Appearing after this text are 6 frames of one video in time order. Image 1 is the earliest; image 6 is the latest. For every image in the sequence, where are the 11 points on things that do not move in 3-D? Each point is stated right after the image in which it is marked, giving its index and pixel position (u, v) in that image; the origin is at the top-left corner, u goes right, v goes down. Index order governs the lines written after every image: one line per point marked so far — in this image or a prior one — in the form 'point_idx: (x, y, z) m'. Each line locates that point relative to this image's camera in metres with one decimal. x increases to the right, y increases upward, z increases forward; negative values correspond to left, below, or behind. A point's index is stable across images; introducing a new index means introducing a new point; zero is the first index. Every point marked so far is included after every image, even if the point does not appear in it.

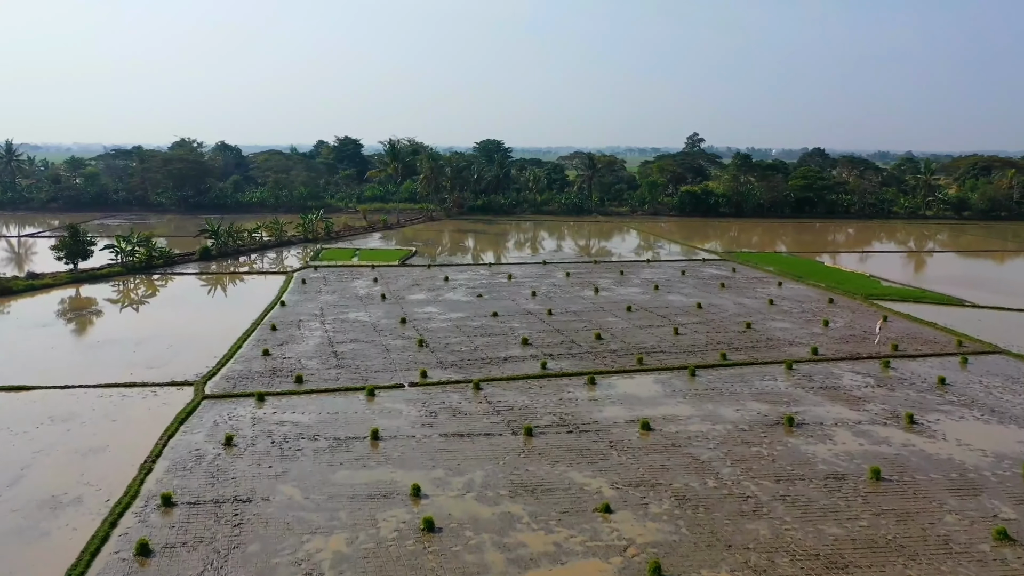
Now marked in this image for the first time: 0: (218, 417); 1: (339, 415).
0: (-6.3, -2.8, +16.0) m
1: (-3.8, -2.8, +16.3) m
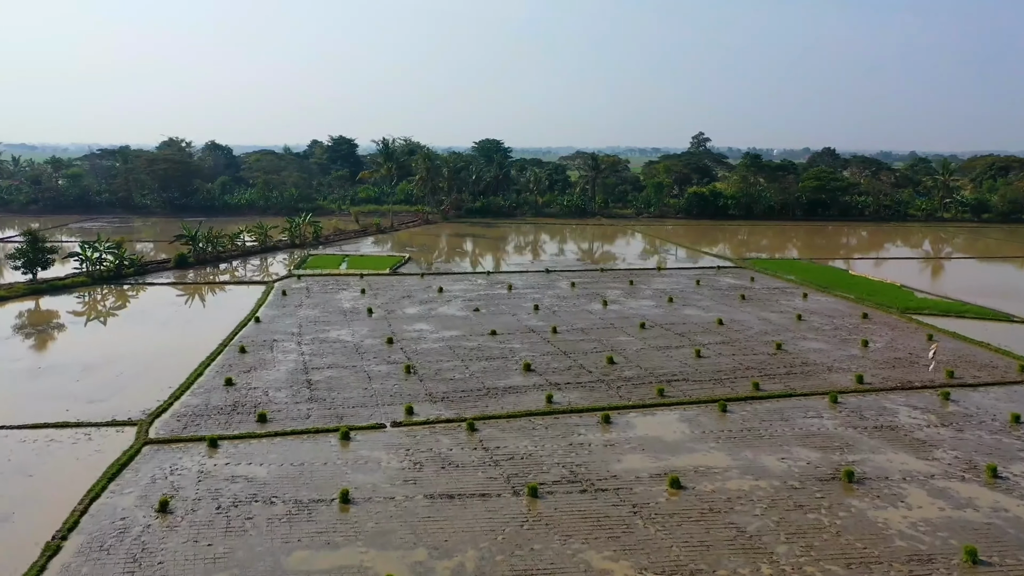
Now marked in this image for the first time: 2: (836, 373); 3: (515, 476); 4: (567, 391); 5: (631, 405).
0: (-6.3, -3.2, +13.3) m
1: (-3.7, -3.2, +13.6) m
2: (+8.4, -2.2, +19.4) m
3: (0.0, -3.3, +13.2) m
4: (+1.3, -2.5, +17.8) m
5: (+2.7, -2.6, +16.8) m
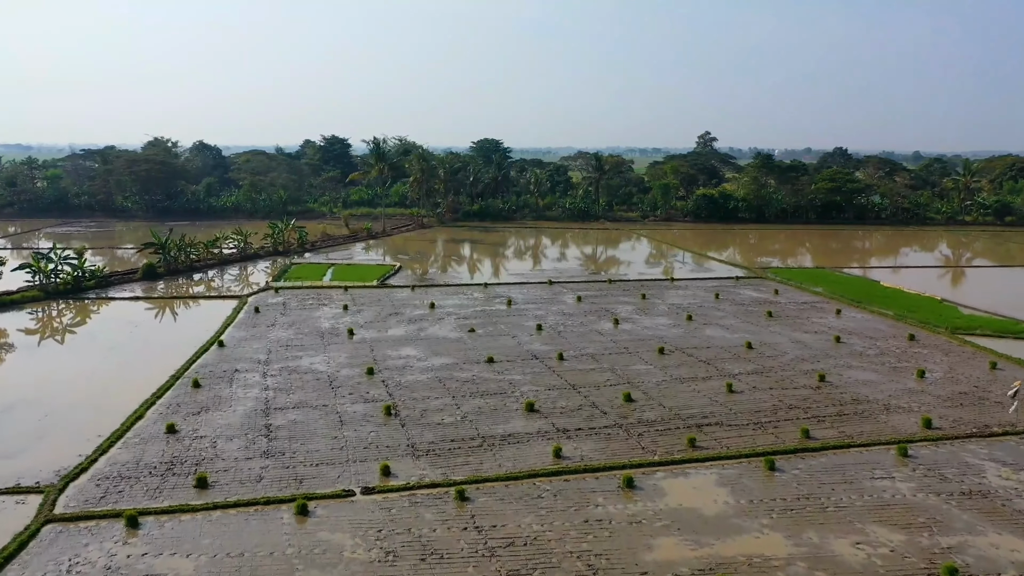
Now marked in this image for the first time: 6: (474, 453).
0: (-6.3, -3.8, +10.2) m
1: (-3.7, -3.8, +10.5) m
2: (+8.4, -2.8, +16.4) m
3: (+0.1, -3.9, +10.1) m
4: (+1.3, -3.0, +14.7) m
5: (+2.7, -3.2, +13.7) m
6: (-0.7, -3.1, +14.1) m
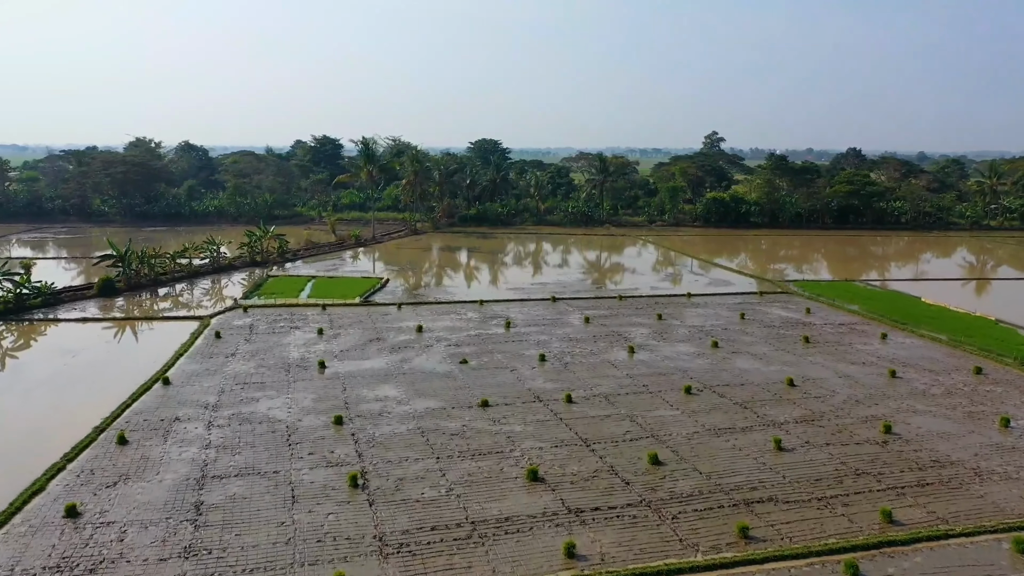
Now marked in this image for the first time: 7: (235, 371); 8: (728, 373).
0: (-6.3, -4.4, +6.9) m
1: (-3.8, -4.4, +7.1) m
2: (+8.4, -3.4, +13.0) m
3: (0.0, -4.5, +6.8) m
4: (+1.3, -3.7, +11.4) m
5: (+2.6, -3.8, +10.4) m
6: (-0.7, -3.8, +10.7) m
7: (-7.2, -2.1, +19.4) m
8: (+5.6, -2.2, +19.6) m
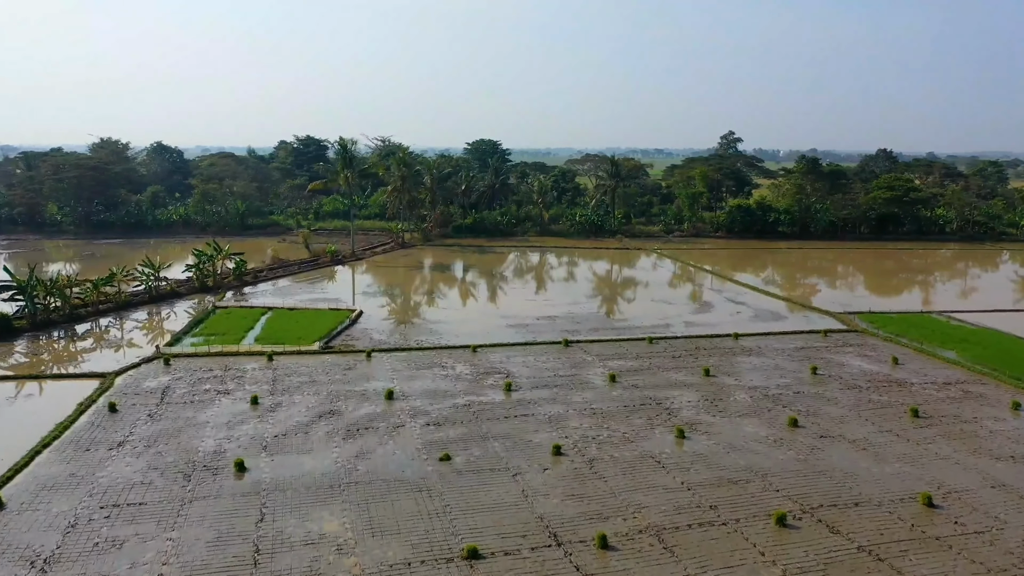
0: (-6.2, -5.7, +0.8) m
1: (-3.7, -5.7, +1.1) m
2: (+8.4, -4.6, +7.0) m
3: (+0.1, -5.7, +0.7) m
4: (+1.3, -4.9, +5.3) m
5: (+2.7, -5.0, +4.3) m
6: (-0.7, -5.0, +4.7) m
7: (-7.1, -3.3, +13.3) m
8: (+5.7, -3.4, +13.5) m
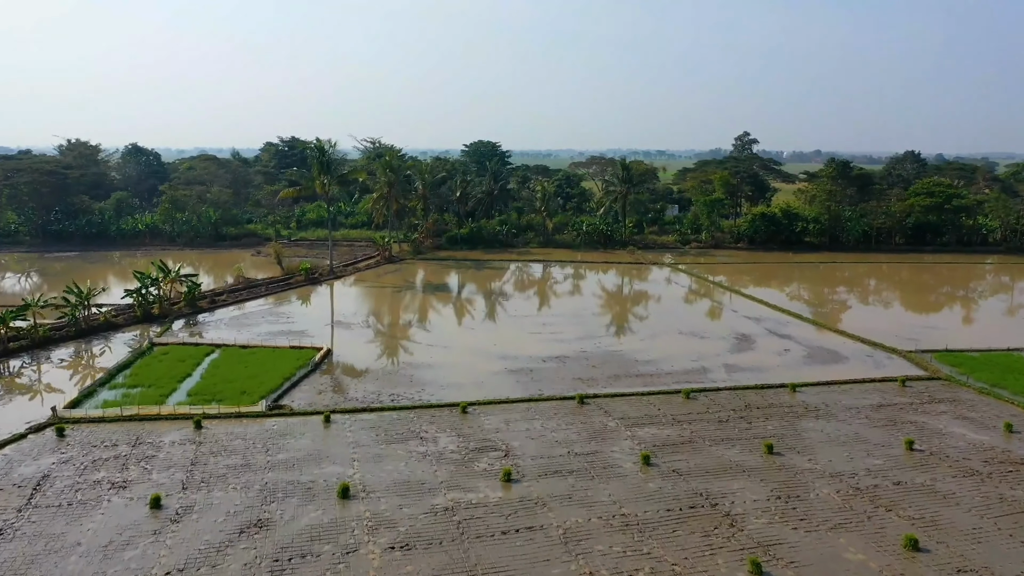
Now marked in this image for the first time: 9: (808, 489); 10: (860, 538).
0: (-6.3, -6.6, -4.0) m
1: (-3.7, -6.6, -3.7) m
2: (+8.4, -5.6, +2.2) m
3: (+0.1, -6.7, -4.1) m
4: (+1.3, -5.8, +0.5) m
5: (+2.7, -6.0, -0.5) m
6: (-0.7, -5.9, -0.1) m
7: (-7.1, -4.3, +8.5) m
8: (+5.7, -4.4, +8.7) m
9: (+5.3, -3.5, +13.3) m
10: (+5.4, -3.8, +11.6) m
